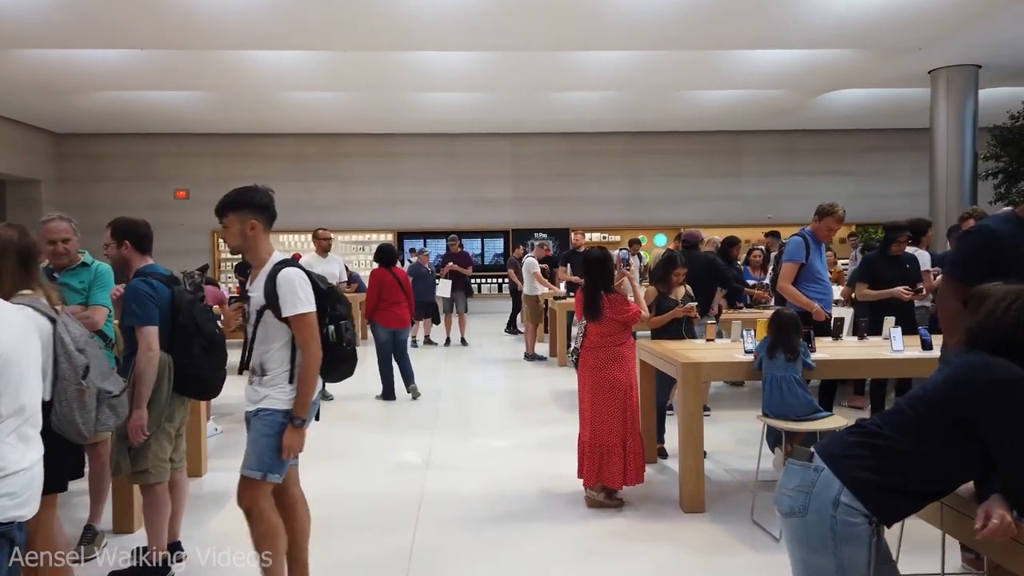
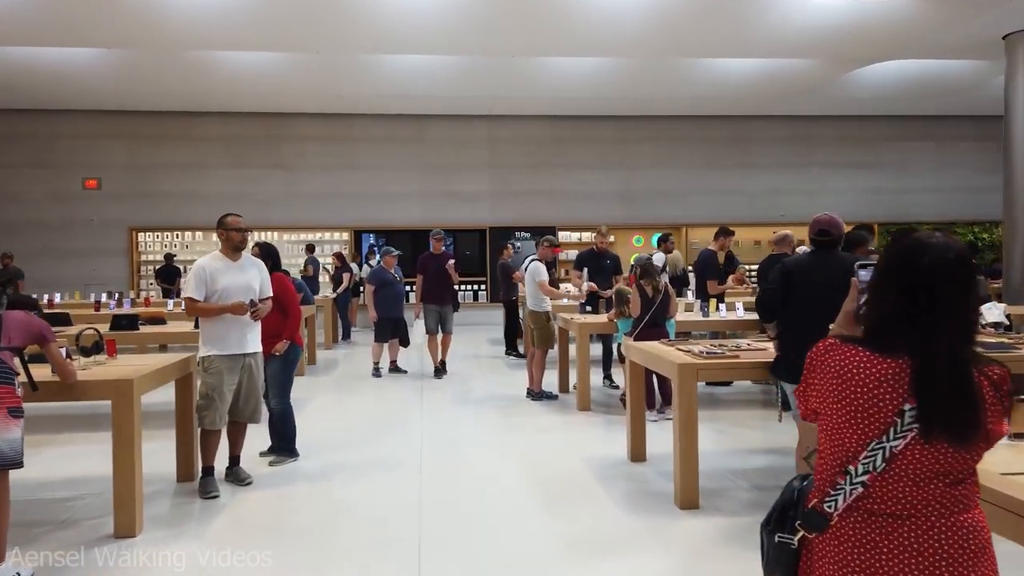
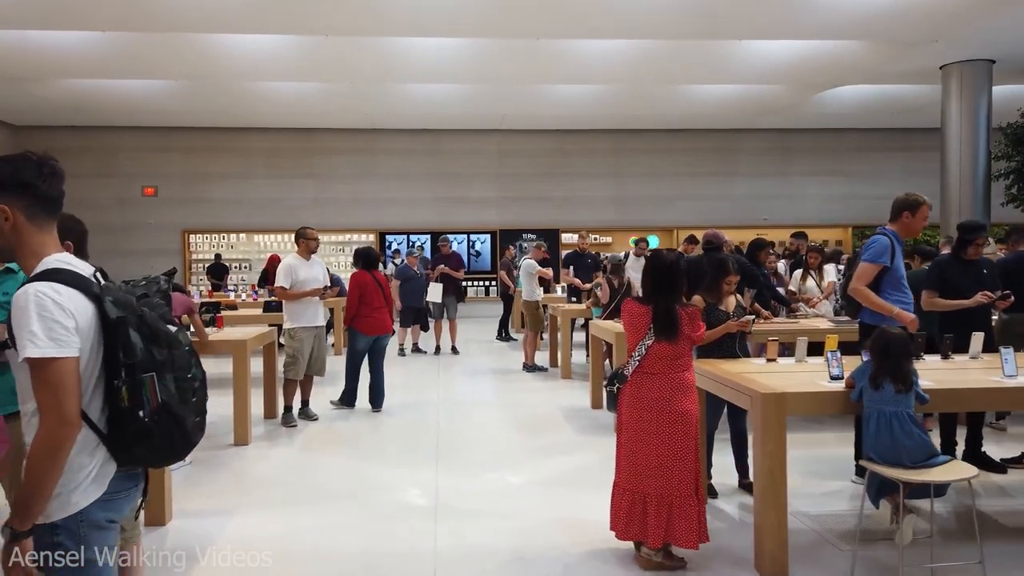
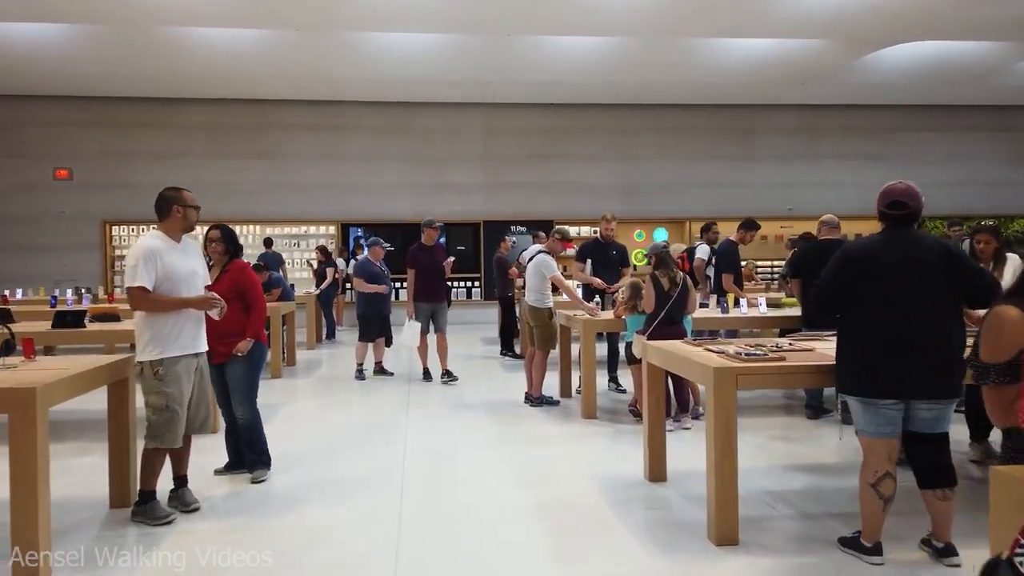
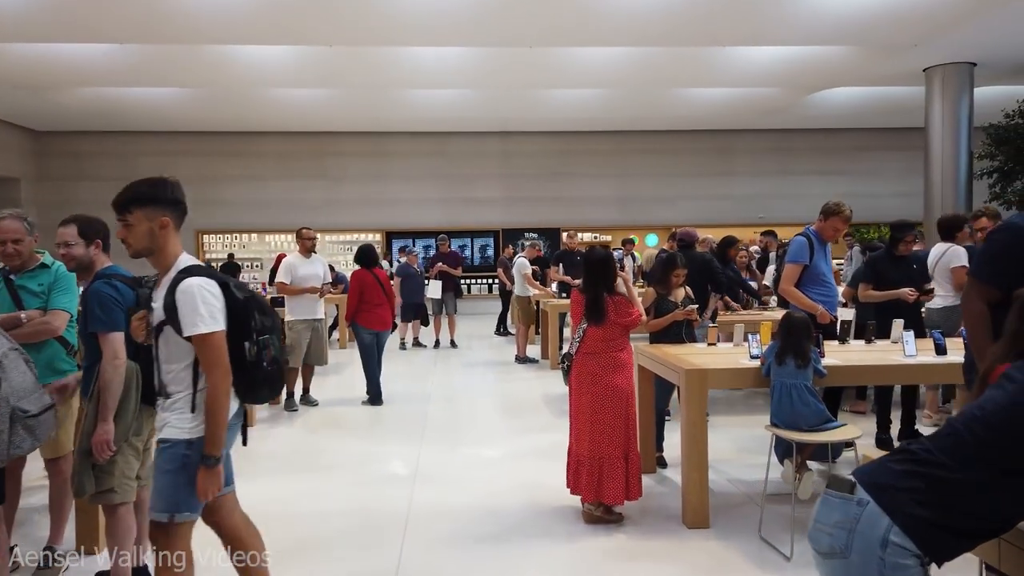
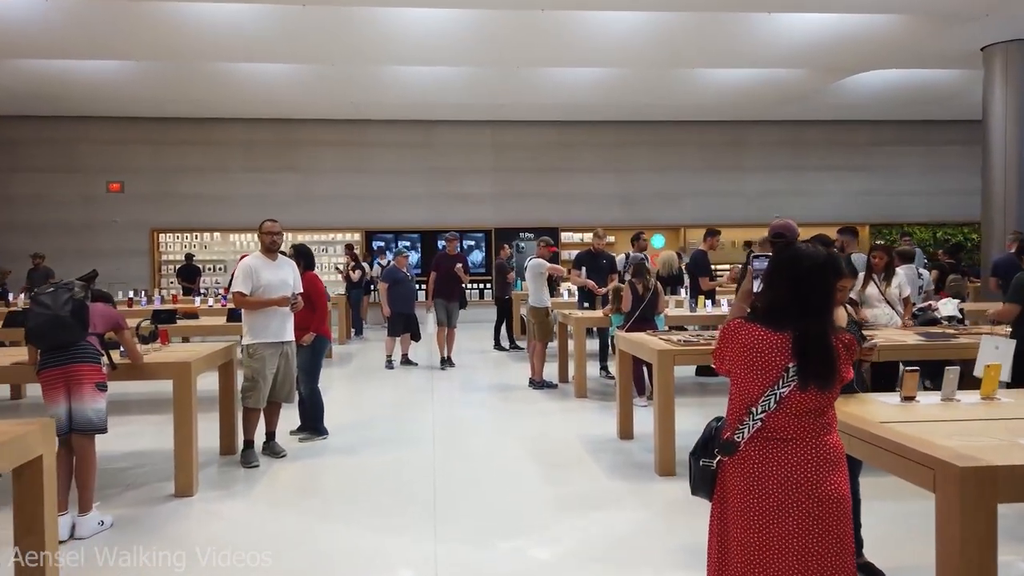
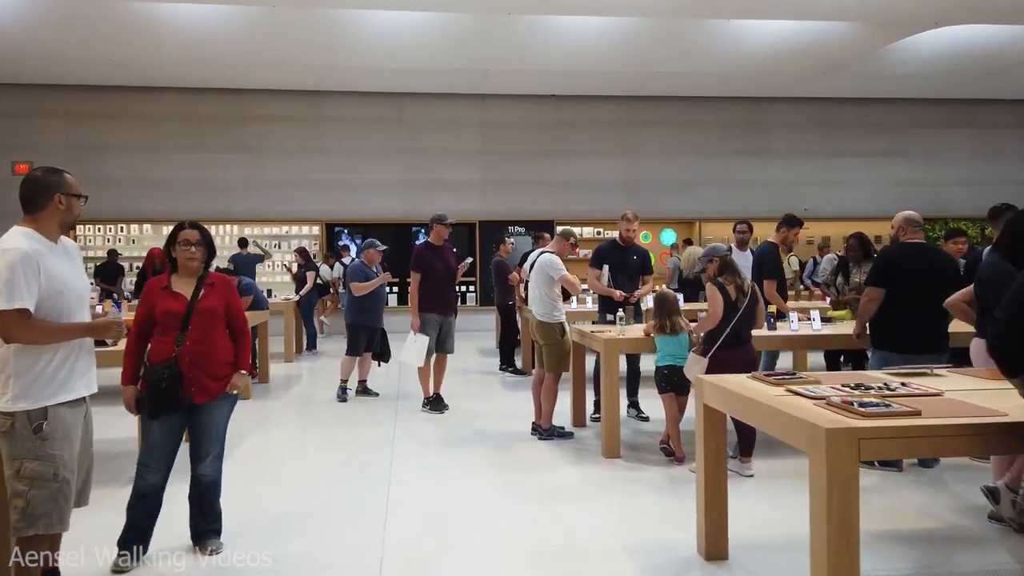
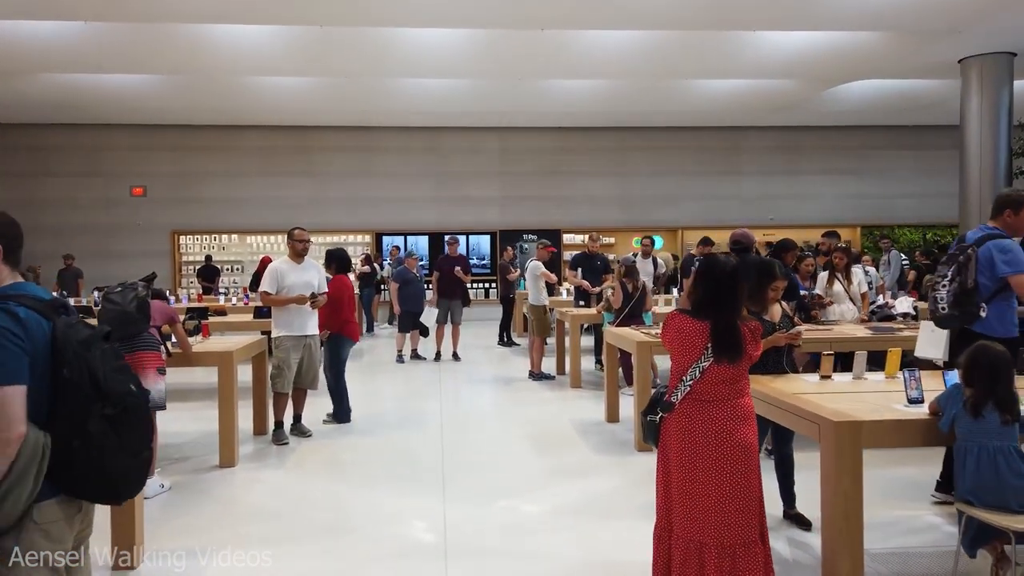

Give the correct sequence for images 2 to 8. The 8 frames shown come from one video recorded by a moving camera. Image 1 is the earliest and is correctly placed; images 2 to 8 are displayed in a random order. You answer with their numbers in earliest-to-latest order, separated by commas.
5, 3, 8, 6, 2, 4, 7
